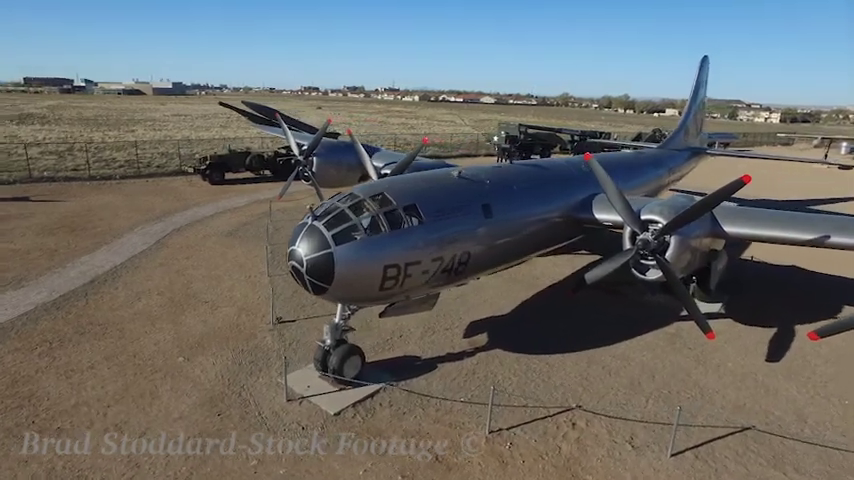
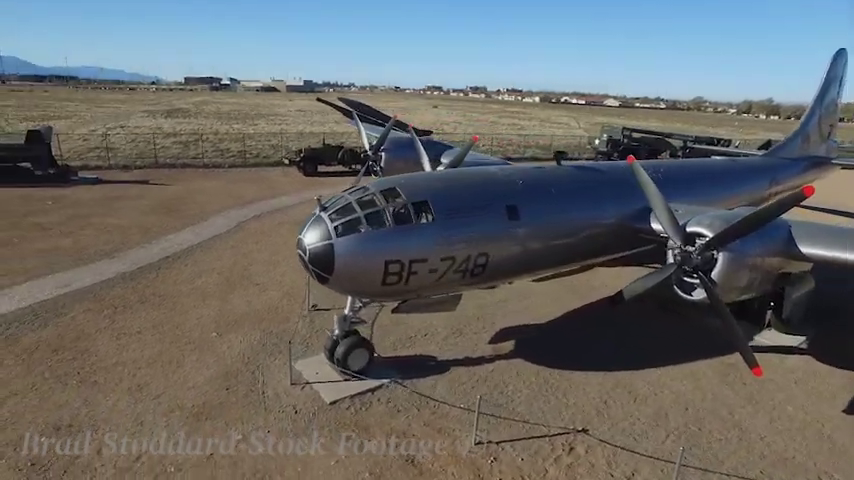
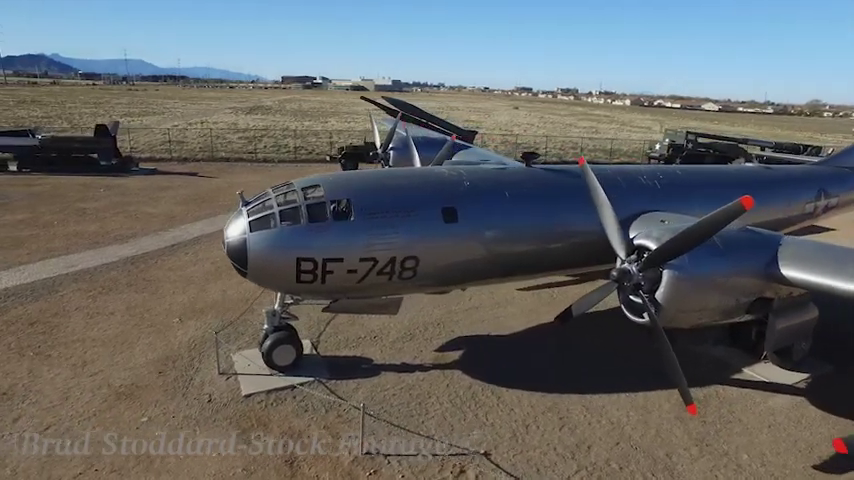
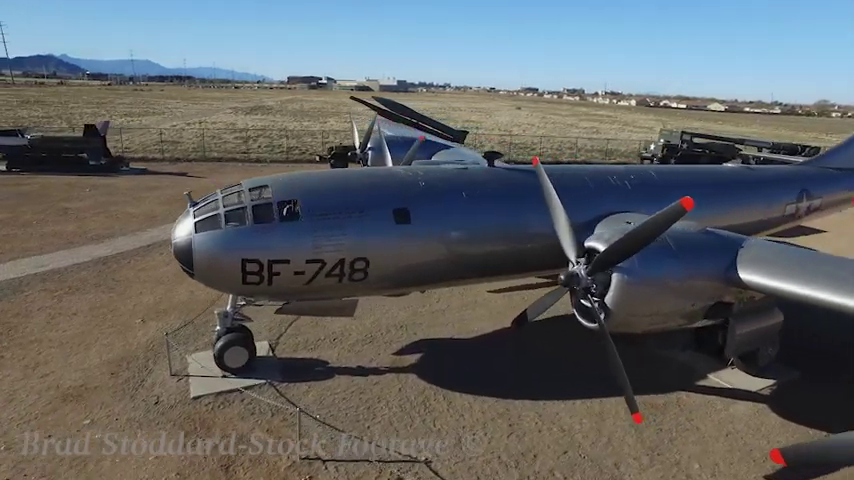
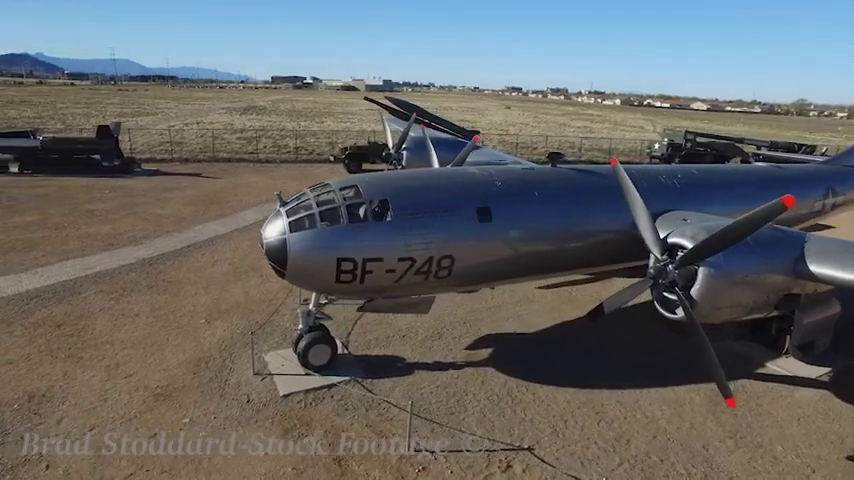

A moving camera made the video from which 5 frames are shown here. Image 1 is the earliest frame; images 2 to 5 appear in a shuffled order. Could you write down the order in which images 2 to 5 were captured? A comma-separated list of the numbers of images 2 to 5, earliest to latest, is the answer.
2, 5, 3, 4
